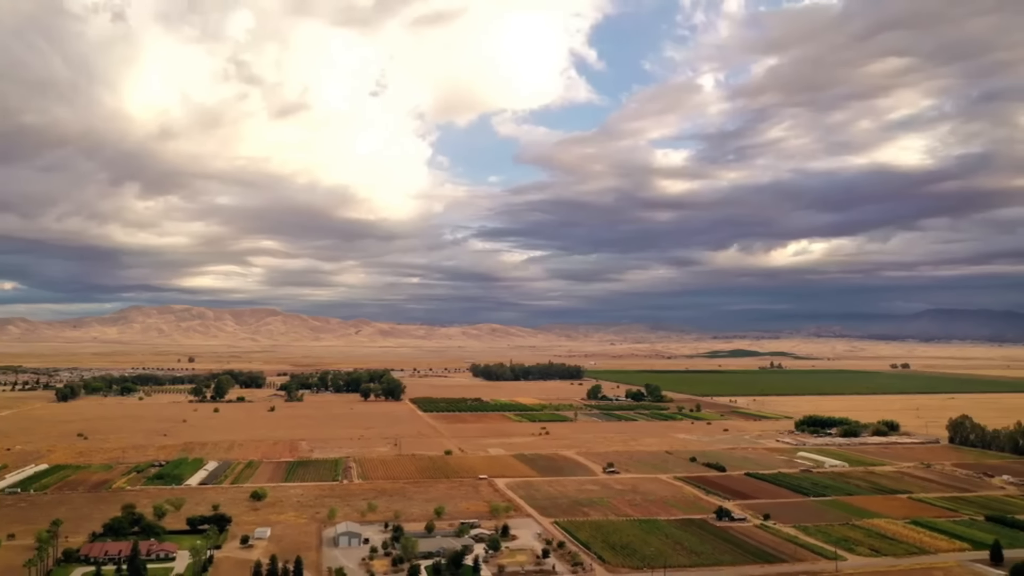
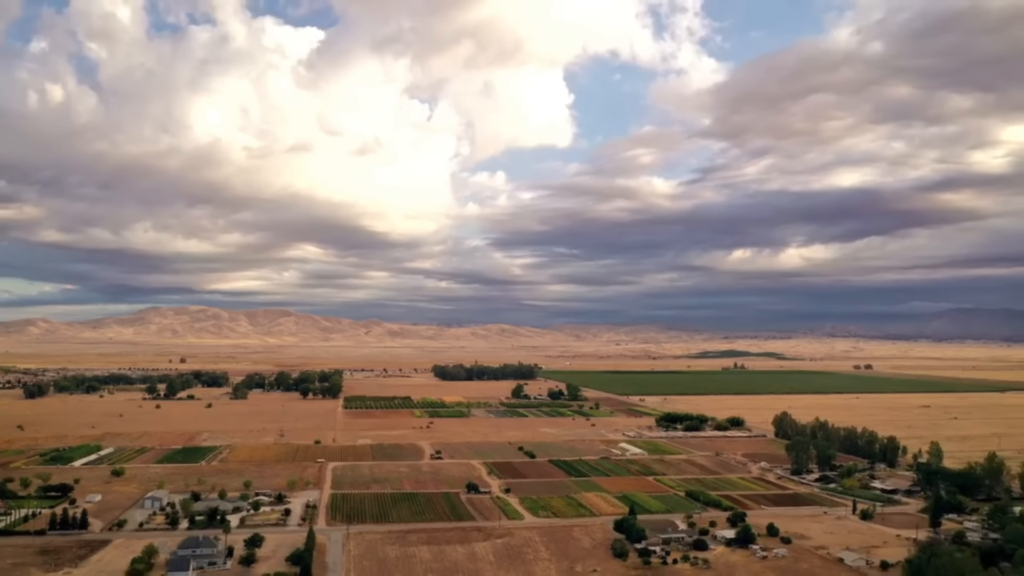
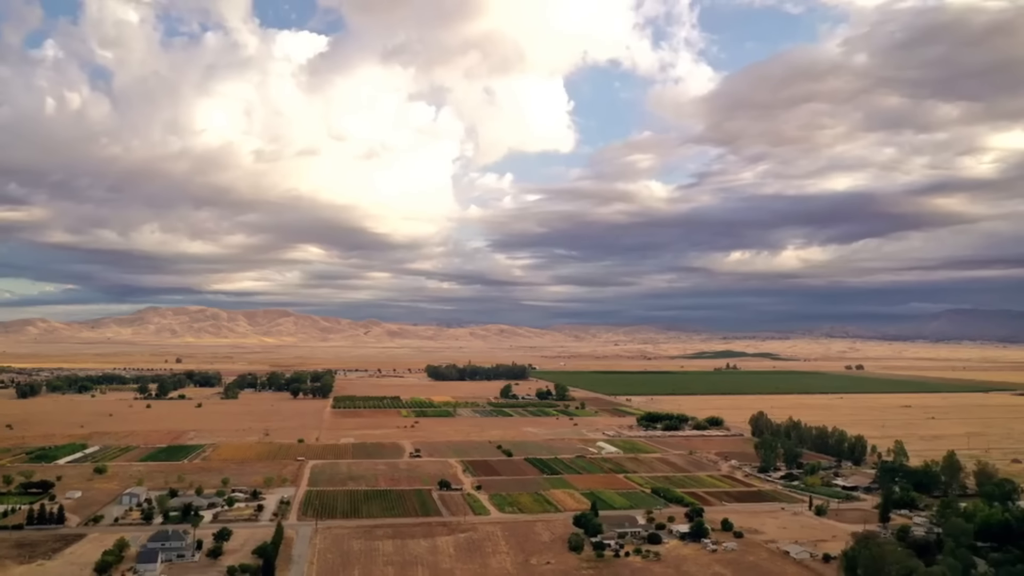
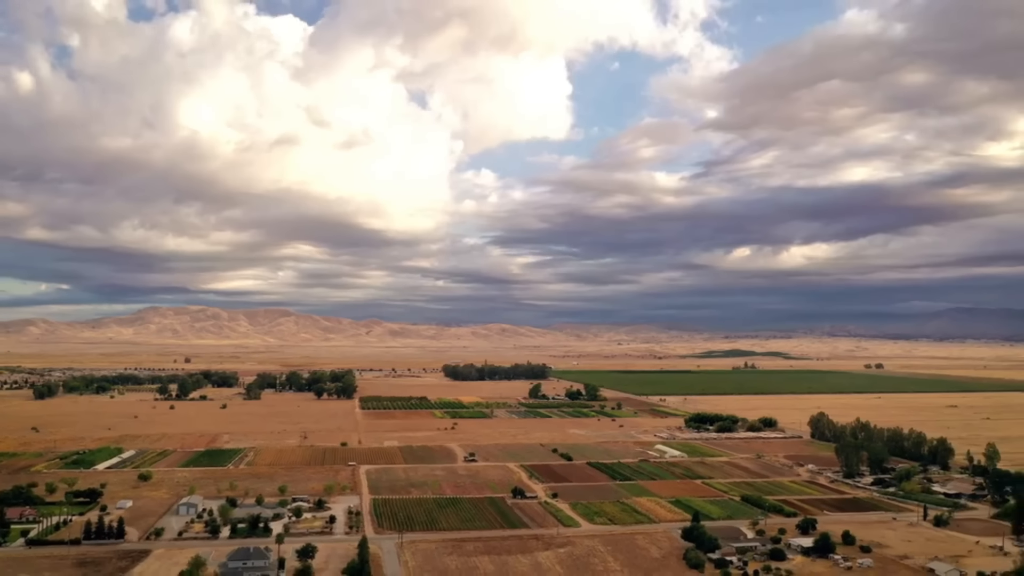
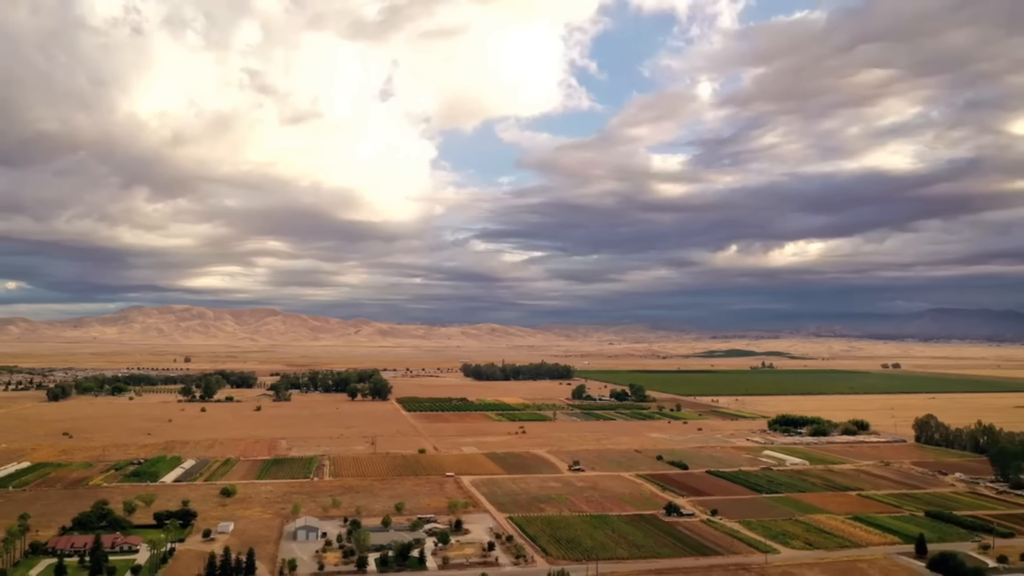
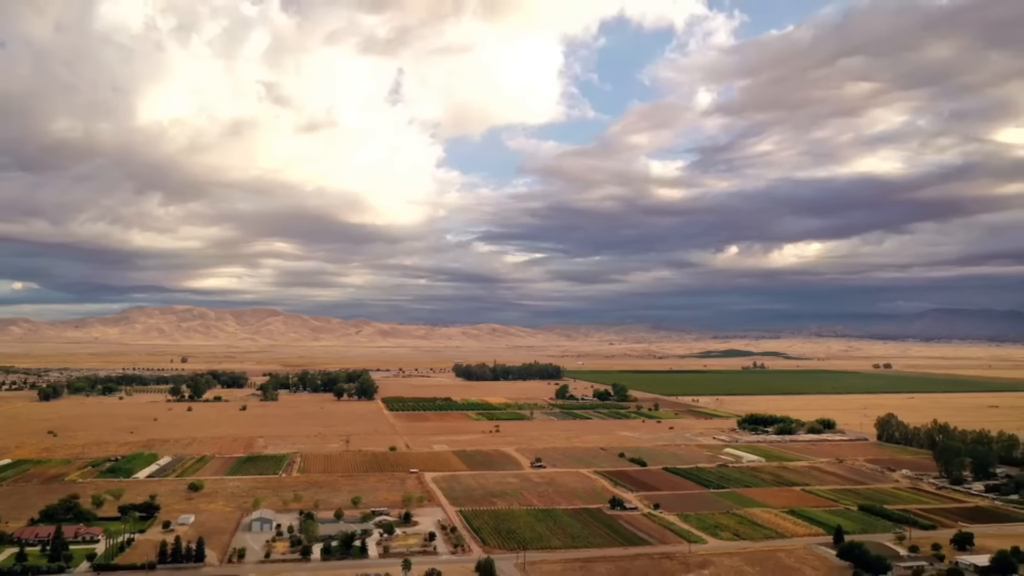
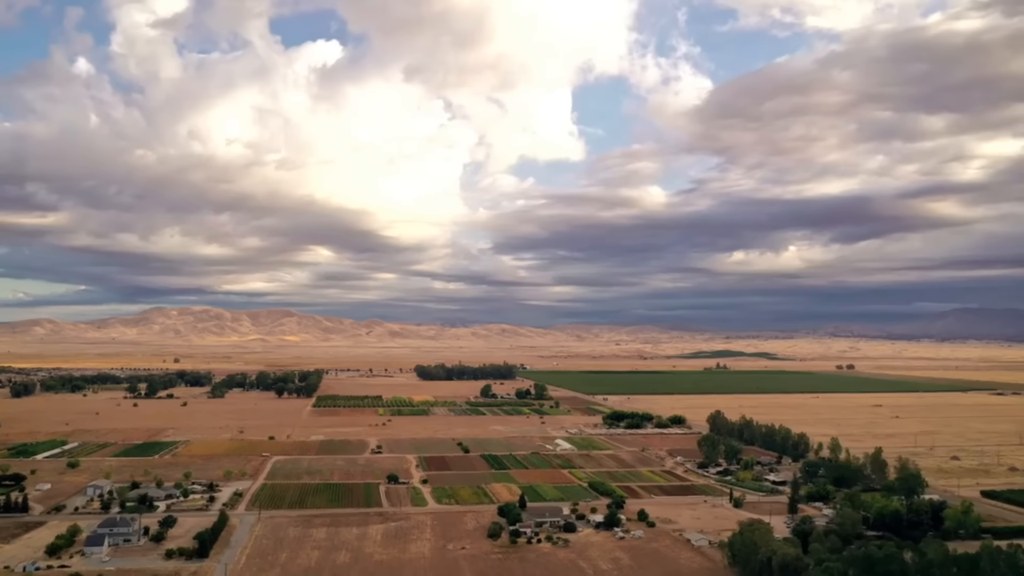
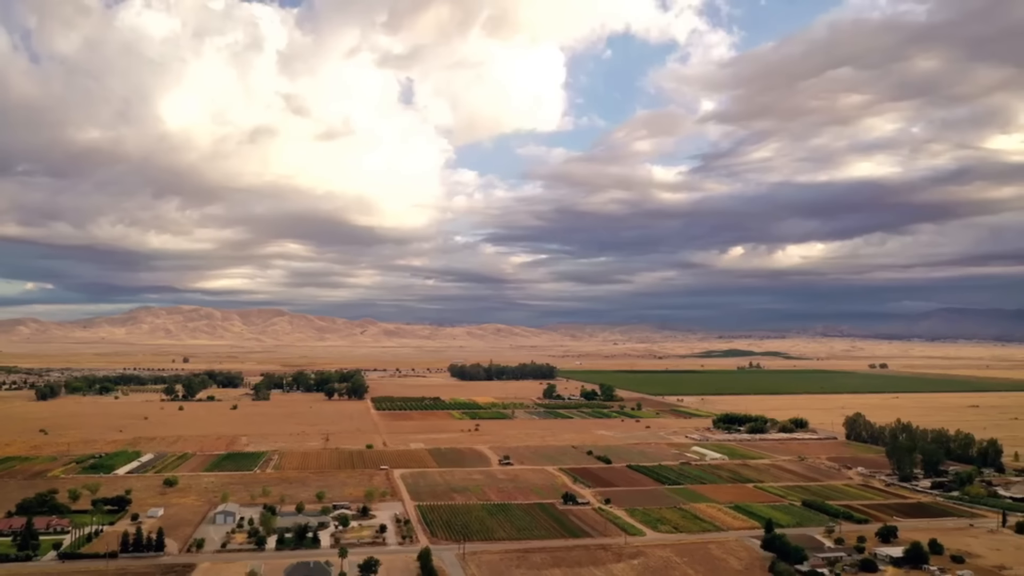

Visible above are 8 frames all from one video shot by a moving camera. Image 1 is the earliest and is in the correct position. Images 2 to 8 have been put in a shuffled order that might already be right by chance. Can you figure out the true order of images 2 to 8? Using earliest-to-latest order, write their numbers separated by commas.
5, 6, 8, 4, 2, 3, 7
